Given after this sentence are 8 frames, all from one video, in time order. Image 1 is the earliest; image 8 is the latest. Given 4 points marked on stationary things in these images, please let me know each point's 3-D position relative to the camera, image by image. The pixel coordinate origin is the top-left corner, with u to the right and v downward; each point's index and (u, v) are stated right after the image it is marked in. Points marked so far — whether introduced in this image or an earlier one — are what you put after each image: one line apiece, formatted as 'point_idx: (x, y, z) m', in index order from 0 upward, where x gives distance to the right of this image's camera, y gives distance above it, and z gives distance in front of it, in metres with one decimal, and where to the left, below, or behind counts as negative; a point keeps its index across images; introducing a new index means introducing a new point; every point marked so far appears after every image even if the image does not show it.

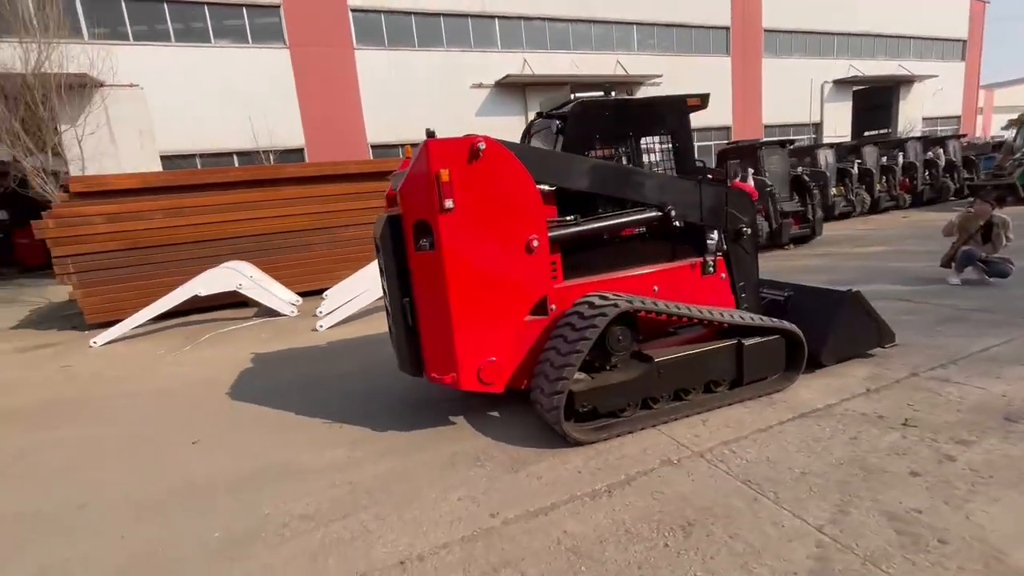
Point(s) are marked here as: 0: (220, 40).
0: (-9.0, +7.7, +14.6) m
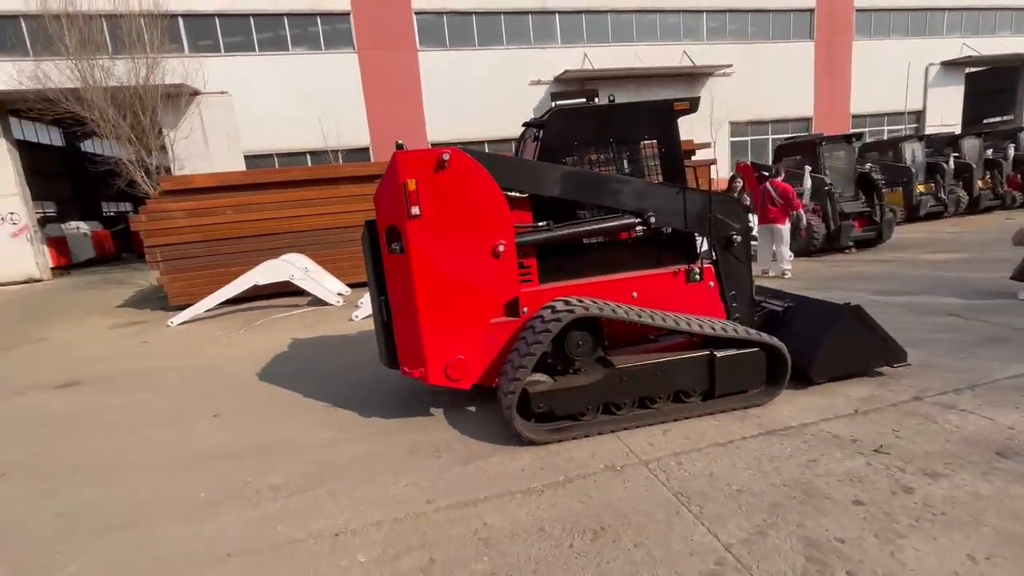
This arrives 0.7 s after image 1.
0: (-7.2, +8.1, +15.8) m
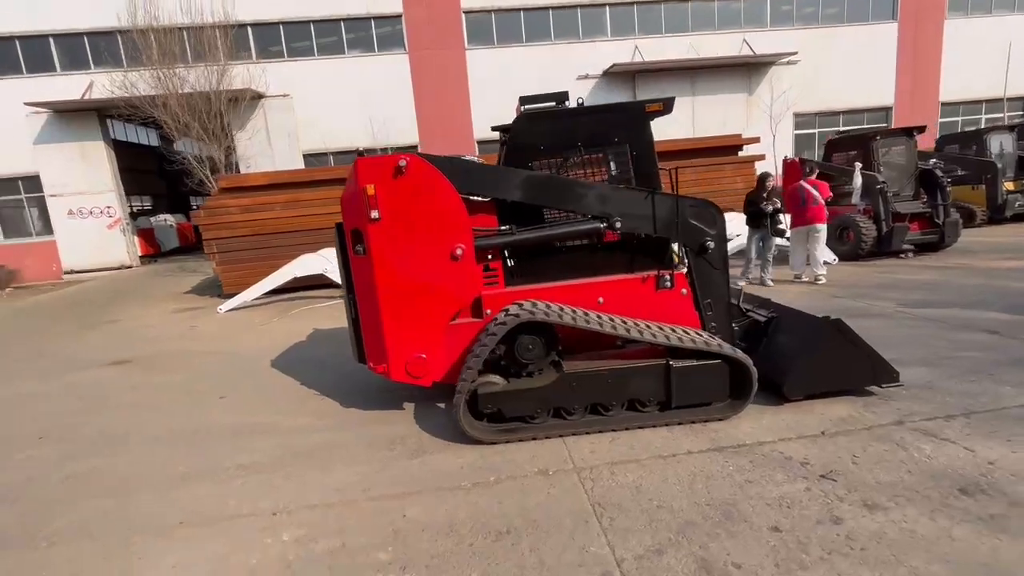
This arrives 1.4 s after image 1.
0: (-5.6, +8.4, +16.6) m
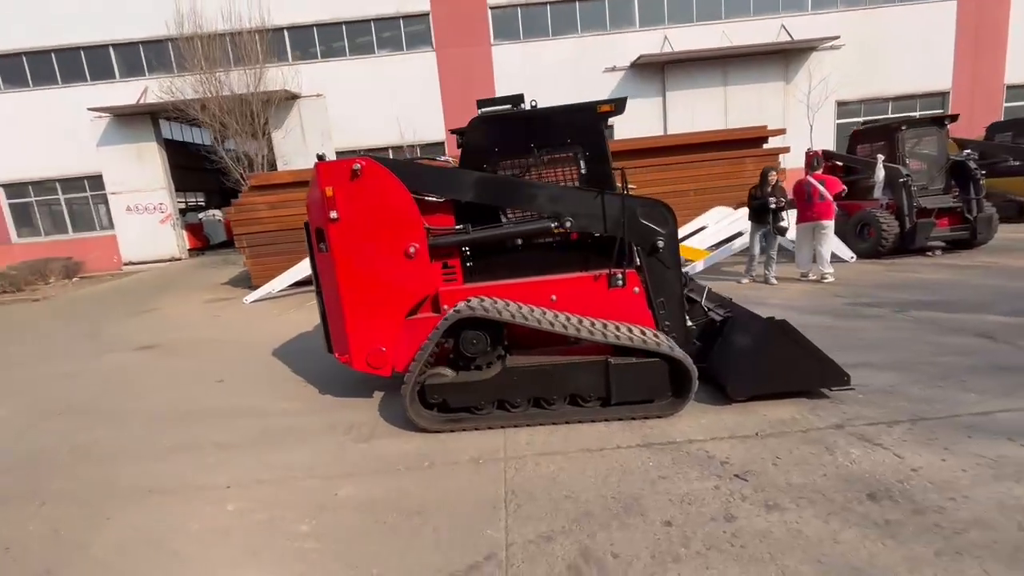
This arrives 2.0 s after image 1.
0: (-4.7, +8.7, +17.1) m
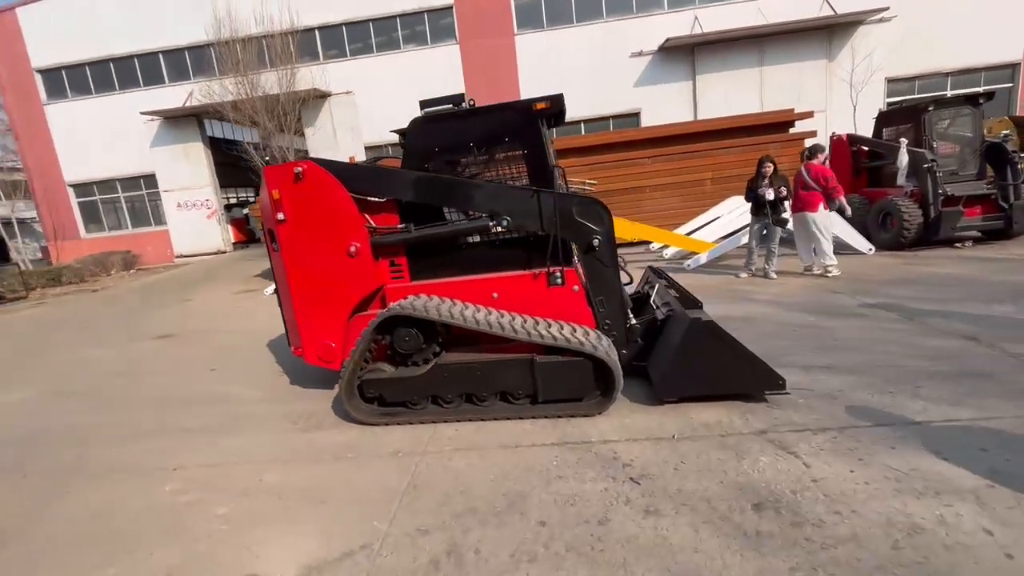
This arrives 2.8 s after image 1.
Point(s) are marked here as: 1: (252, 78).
0: (-3.9, +9.0, +17.3) m
1: (-8.6, +7.0, +15.7) m
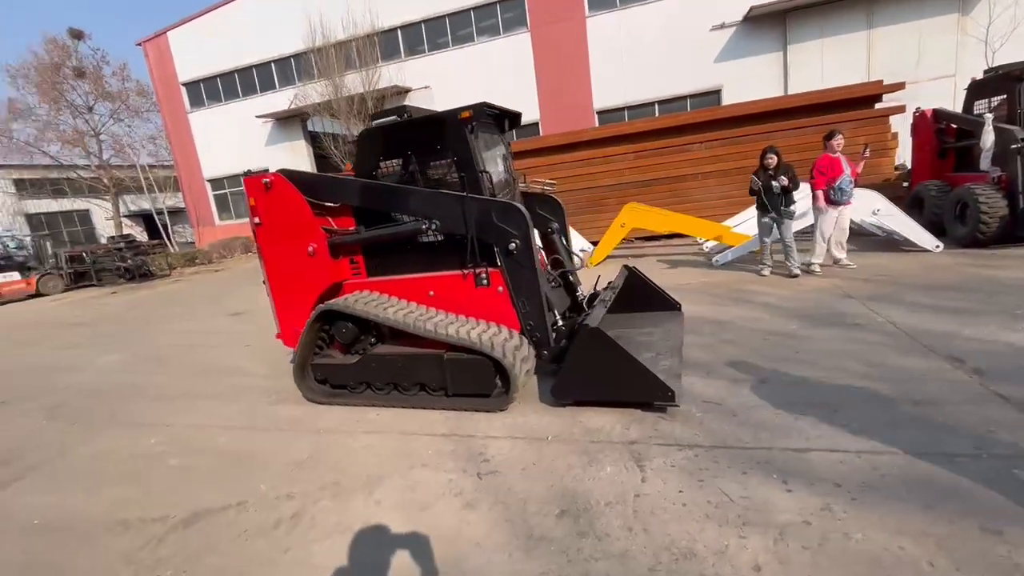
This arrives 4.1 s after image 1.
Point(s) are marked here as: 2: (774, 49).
0: (-1.3, +9.5, +17.8) m
1: (-6.3, +7.7, +17.3) m
2: (+8.3, +7.6, +14.9) m
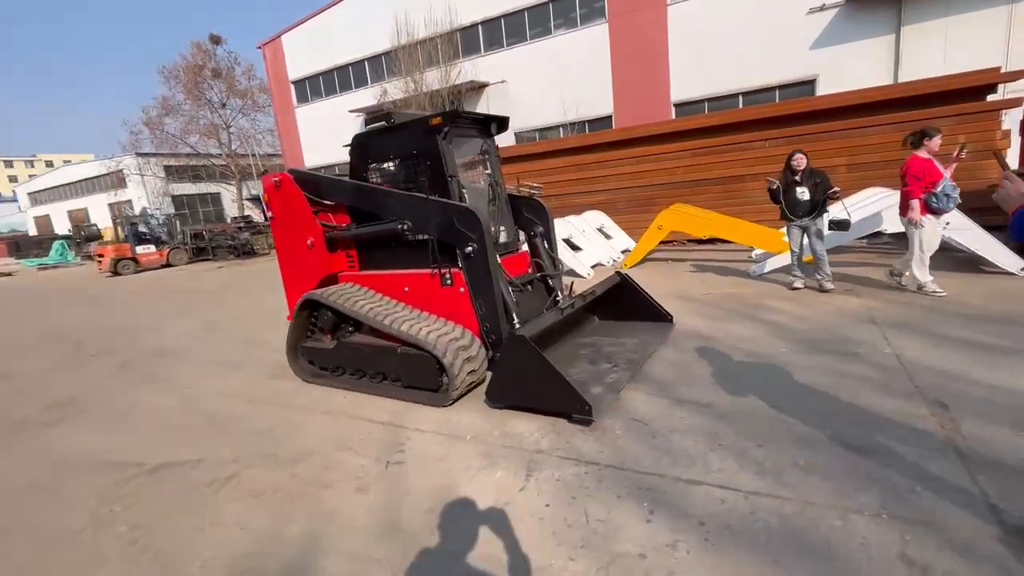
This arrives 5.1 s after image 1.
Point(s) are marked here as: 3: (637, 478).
0: (+1.5, +9.7, +17.7) m
1: (-3.6, +8.2, +18.2) m
2: (+10.3, +7.1, +13.1) m
3: (+0.7, -1.0, +2.5) m
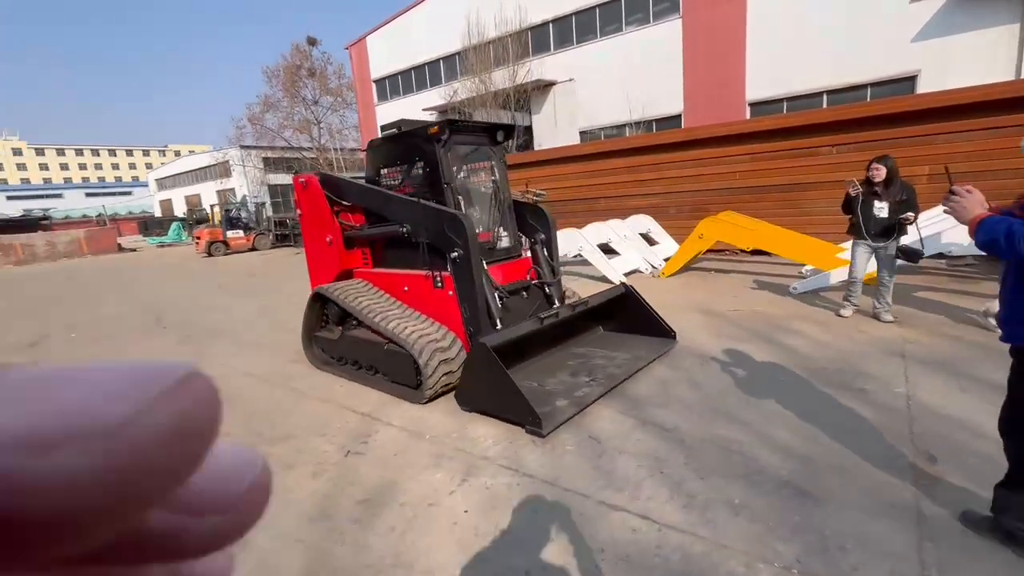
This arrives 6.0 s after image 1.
0: (+4.1, +9.6, +17.3) m
1: (-1.0, +8.4, +18.5) m
2: (+11.8, +6.5, +11.4) m
3: (+0.3, -1.1, +2.5) m
